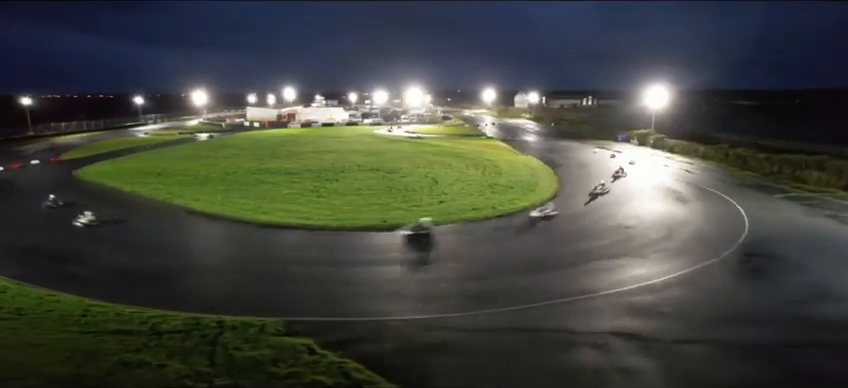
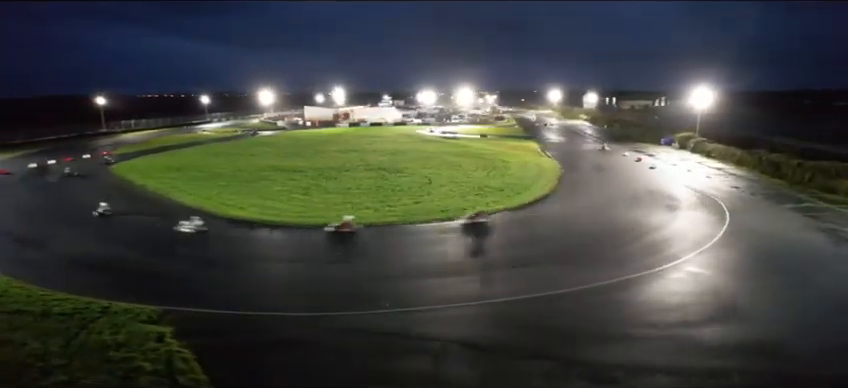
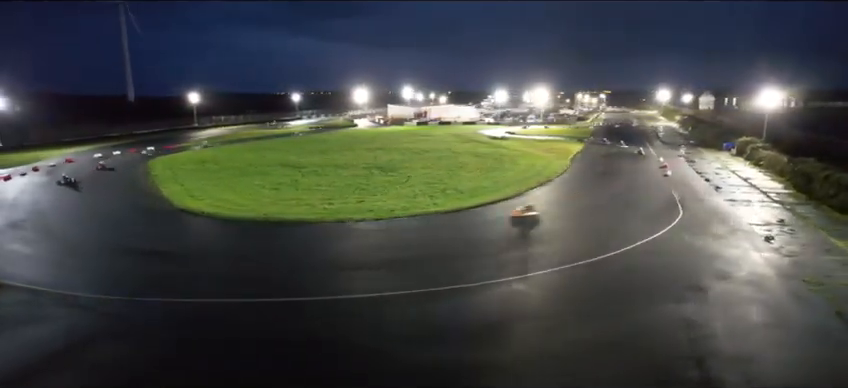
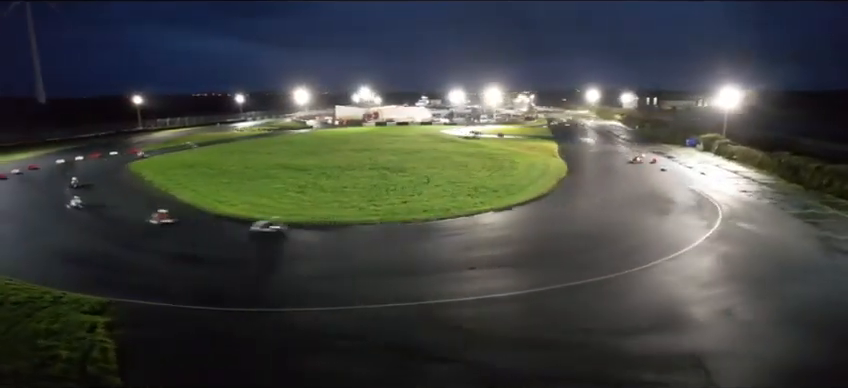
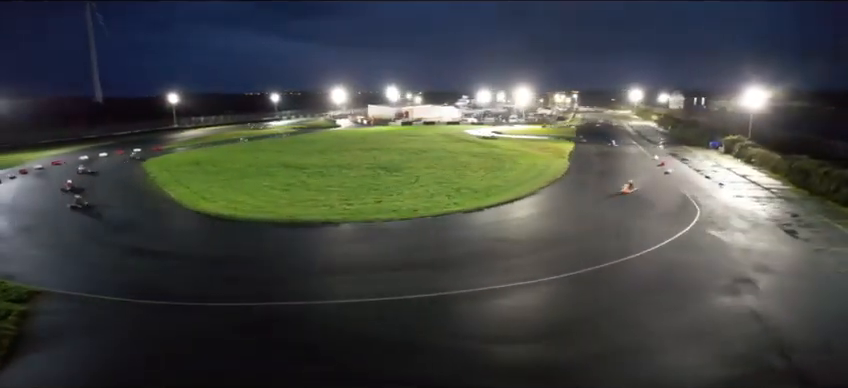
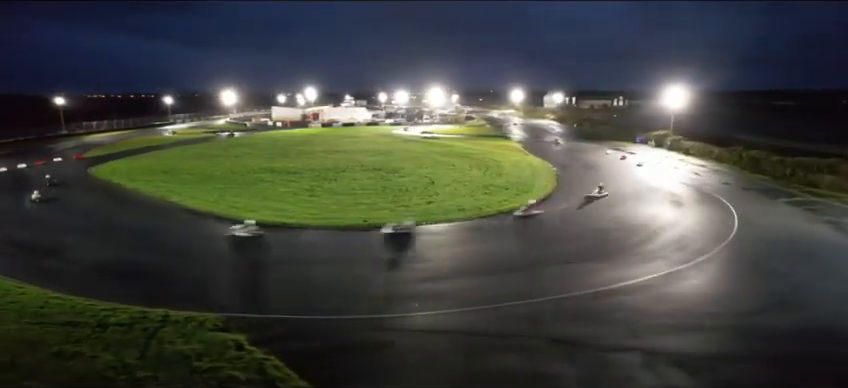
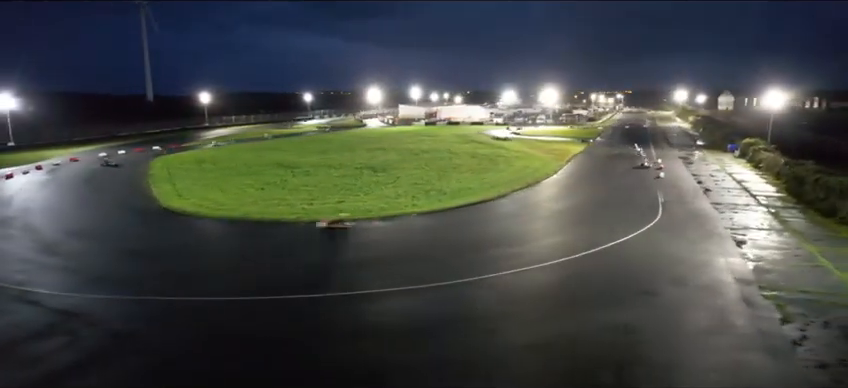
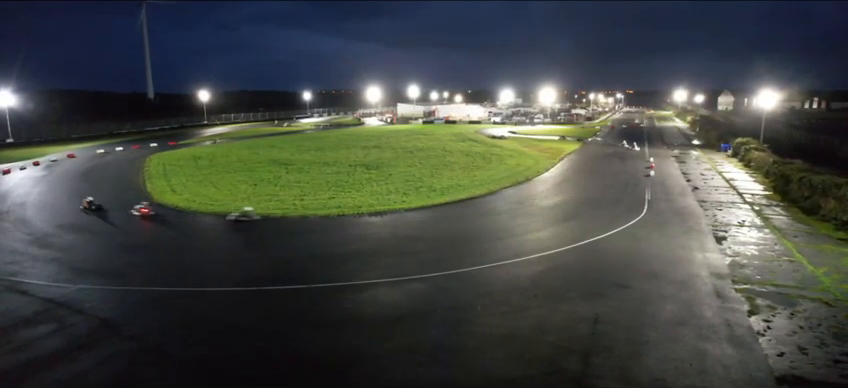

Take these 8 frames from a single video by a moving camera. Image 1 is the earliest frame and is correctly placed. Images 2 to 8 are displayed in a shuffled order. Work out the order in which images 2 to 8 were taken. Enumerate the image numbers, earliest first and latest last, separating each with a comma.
6, 2, 4, 5, 3, 7, 8
